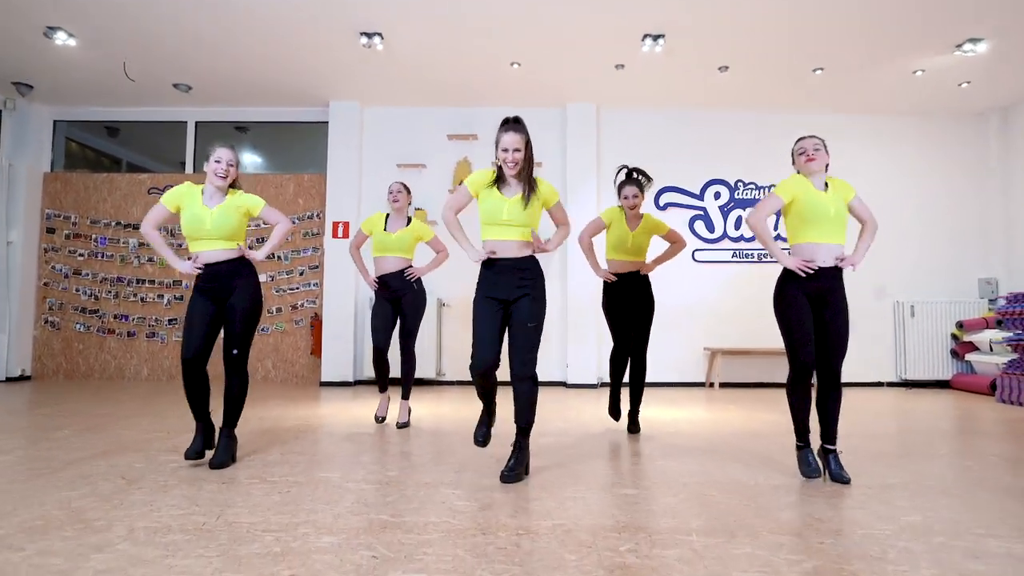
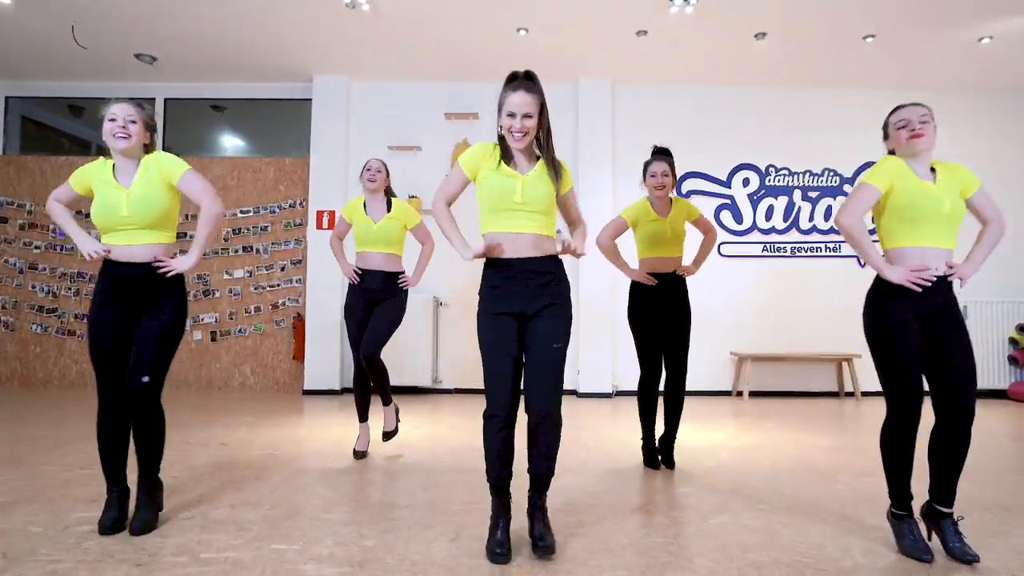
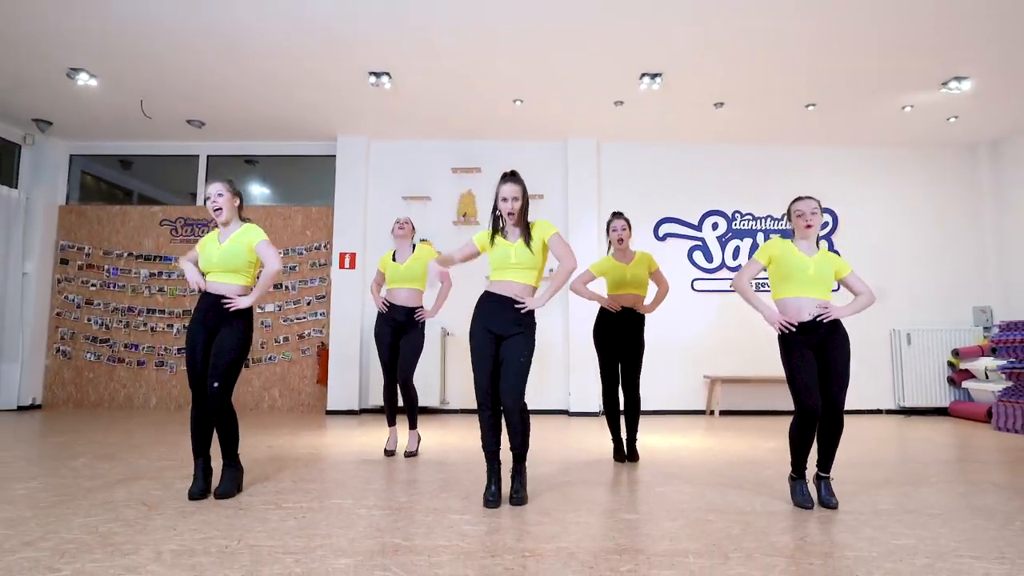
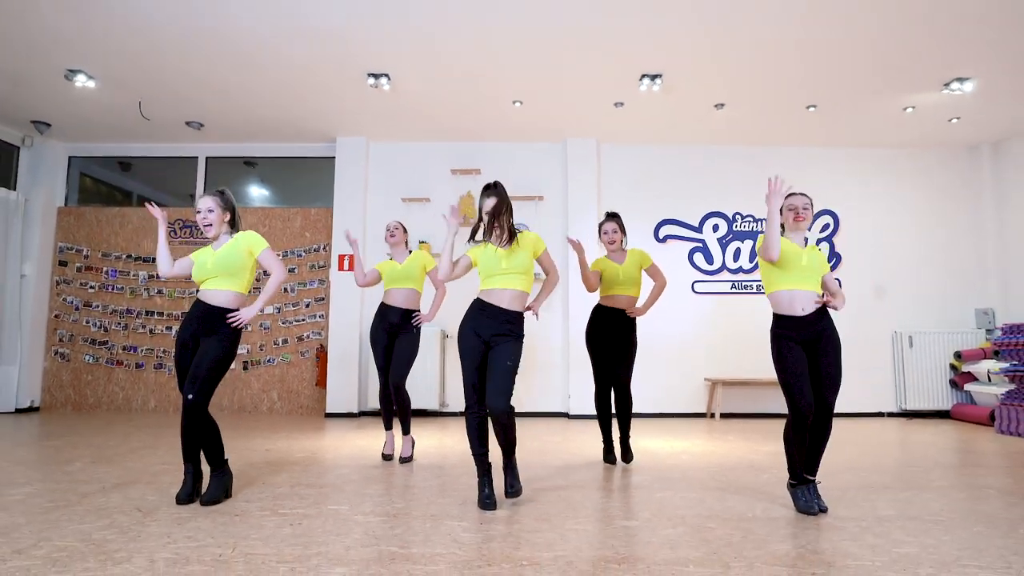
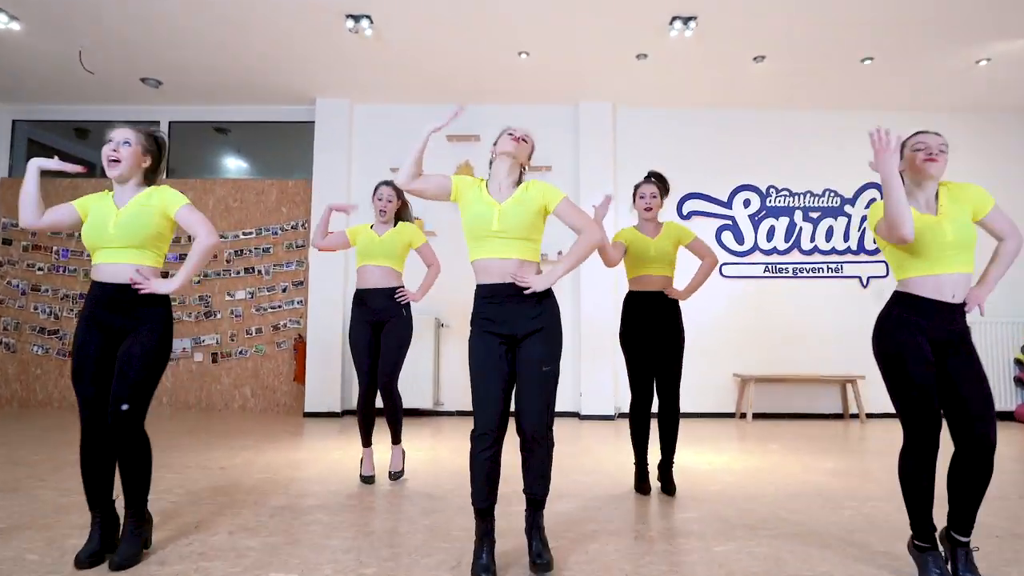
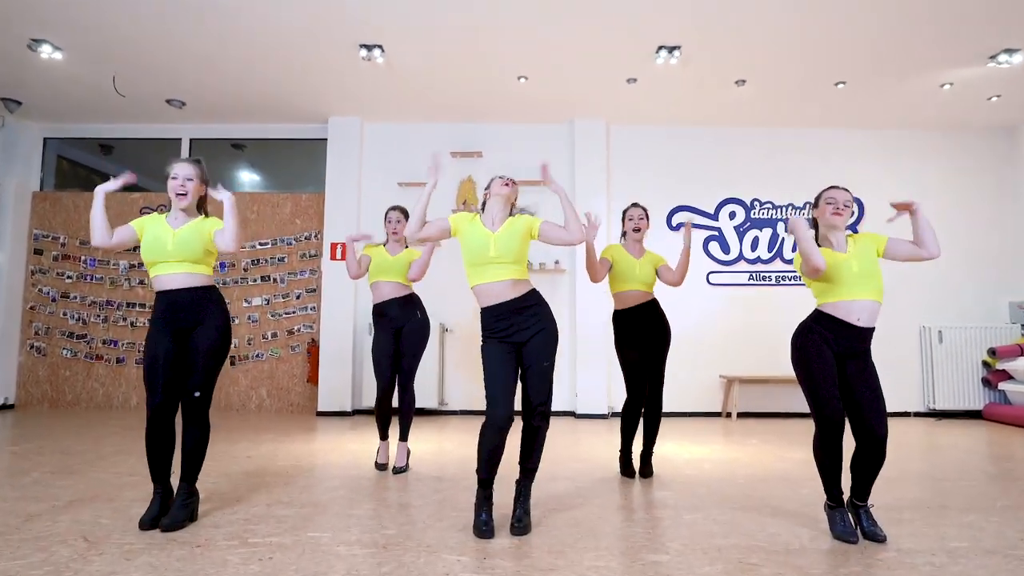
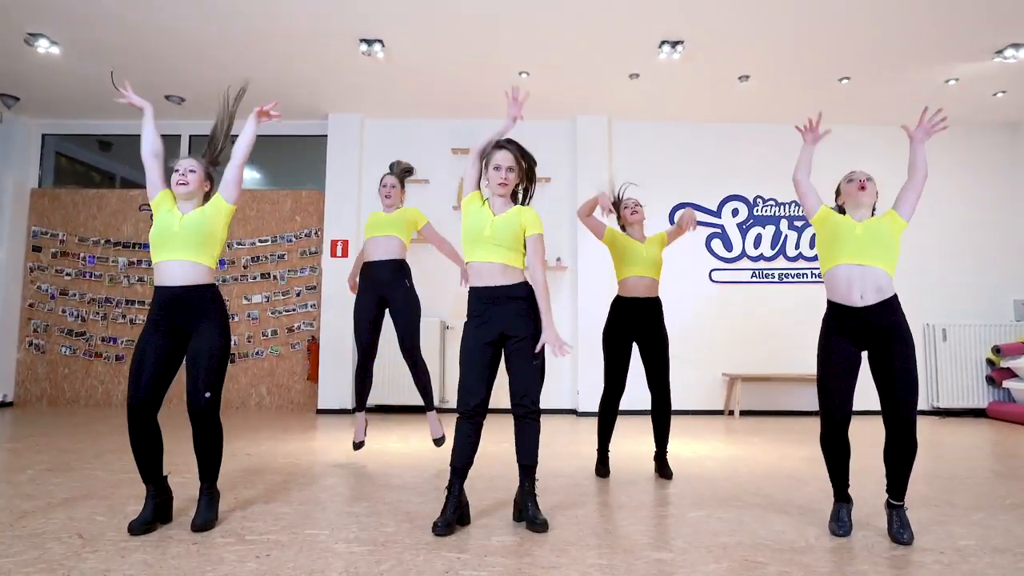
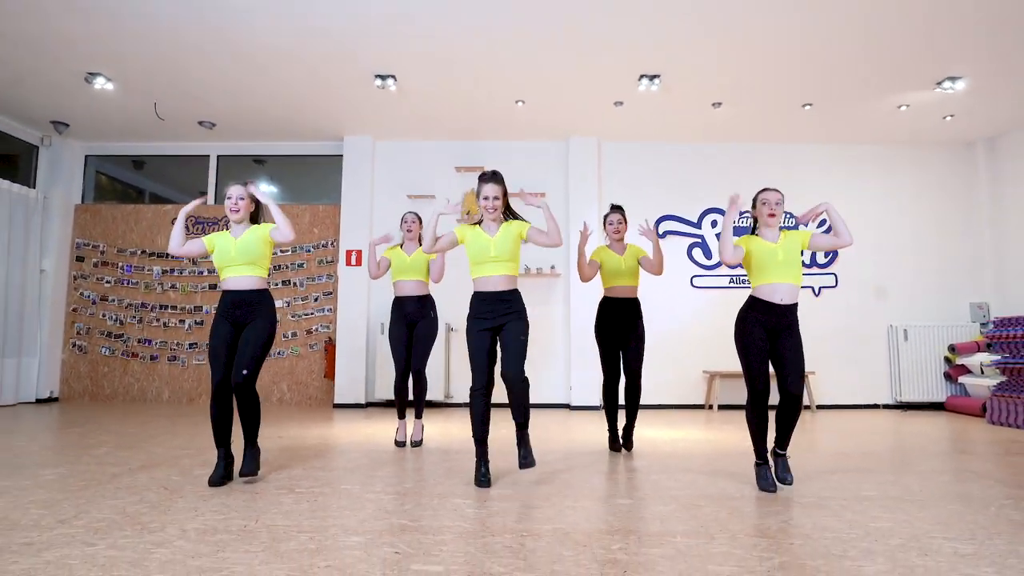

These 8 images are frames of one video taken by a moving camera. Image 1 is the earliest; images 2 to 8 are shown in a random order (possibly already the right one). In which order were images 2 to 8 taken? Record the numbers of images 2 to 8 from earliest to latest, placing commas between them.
2, 3, 5, 4, 6, 8, 7
